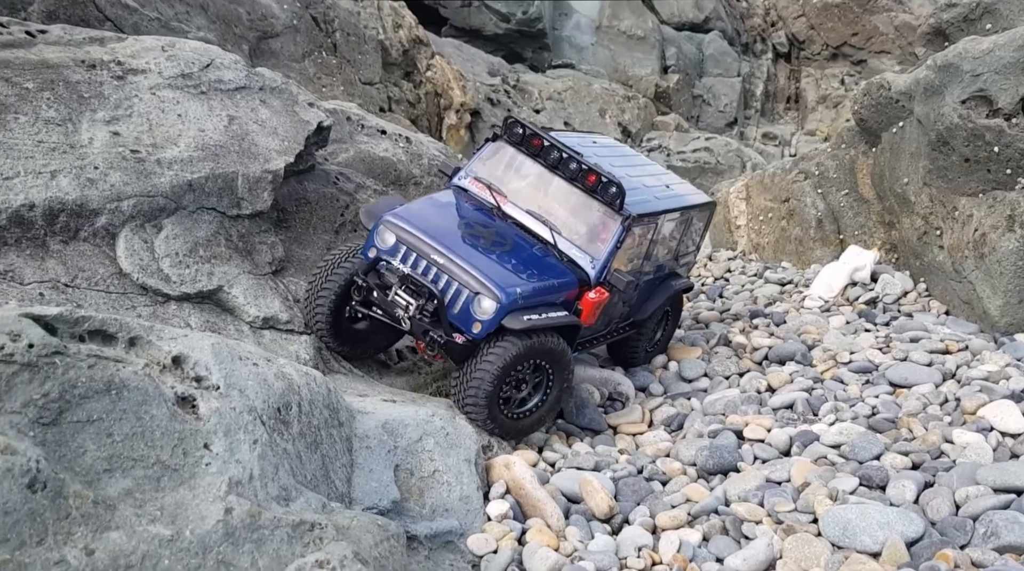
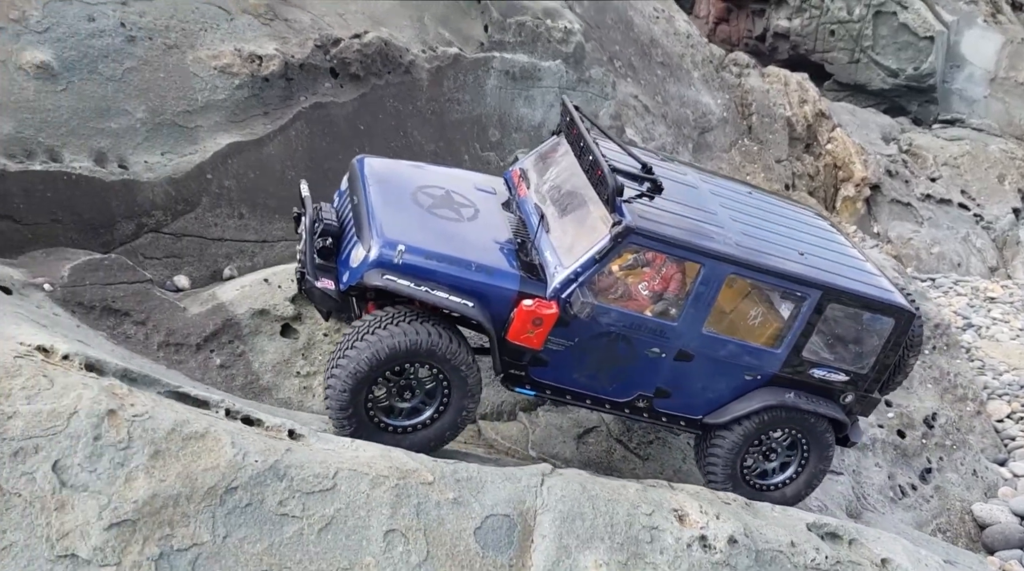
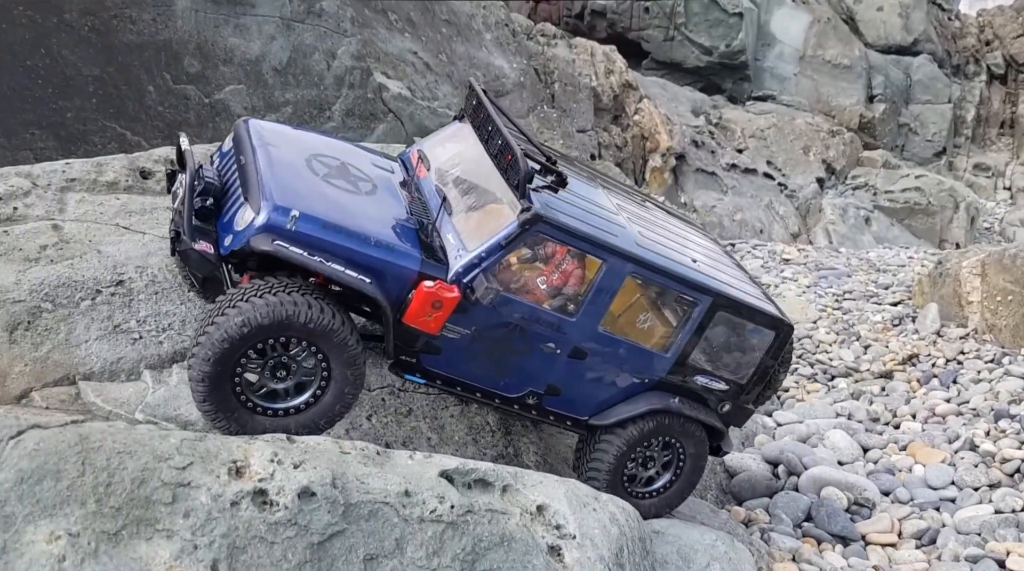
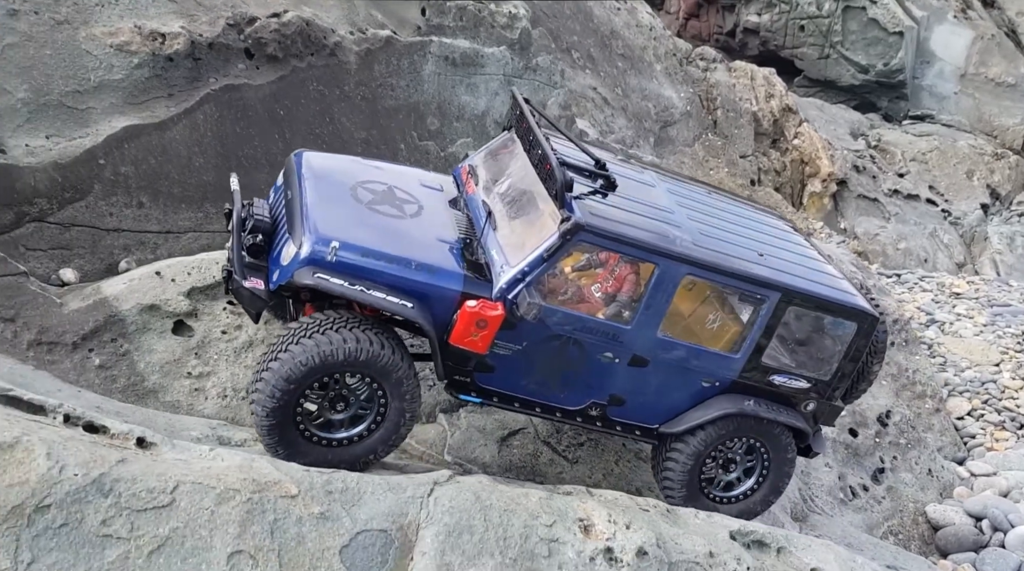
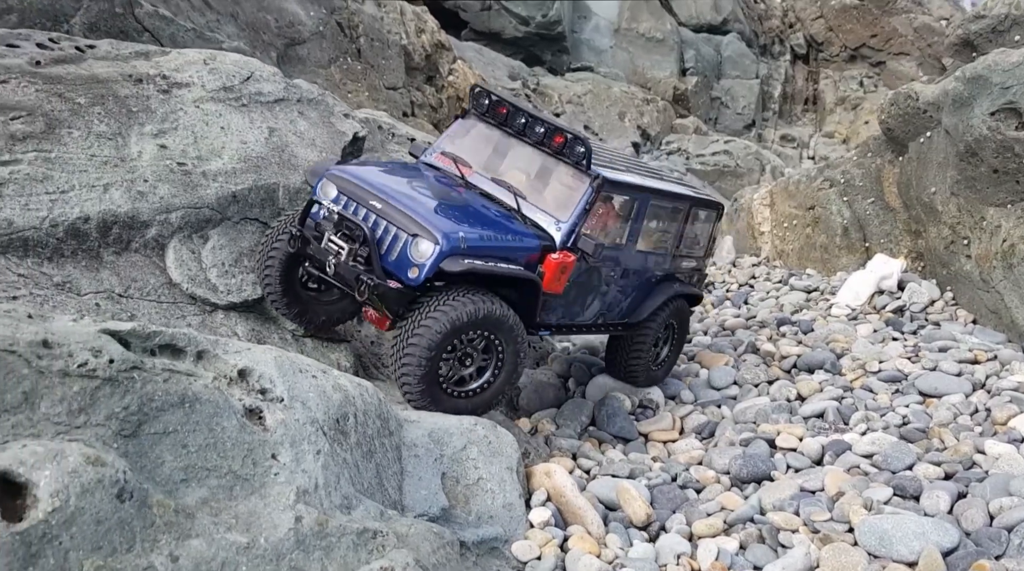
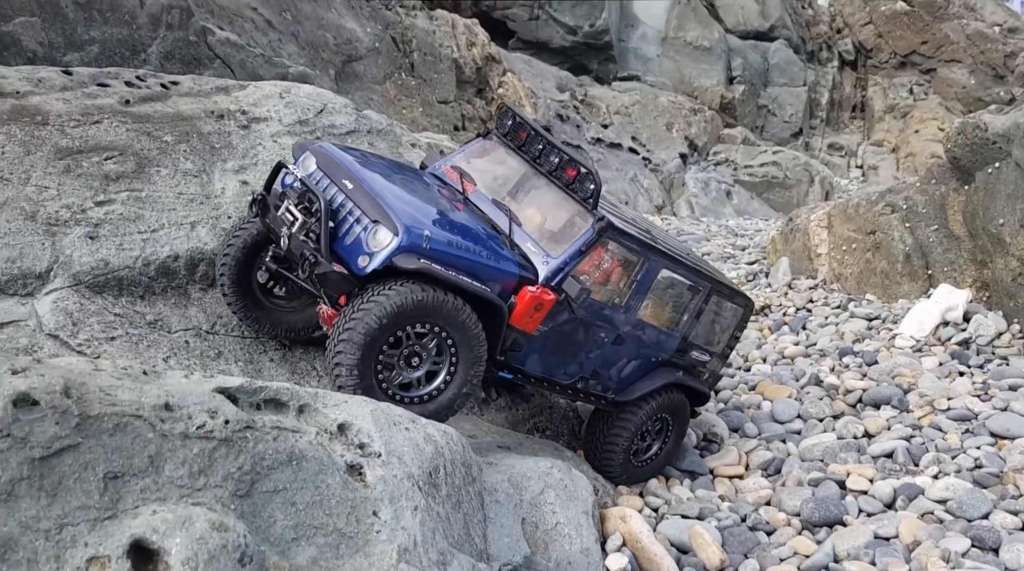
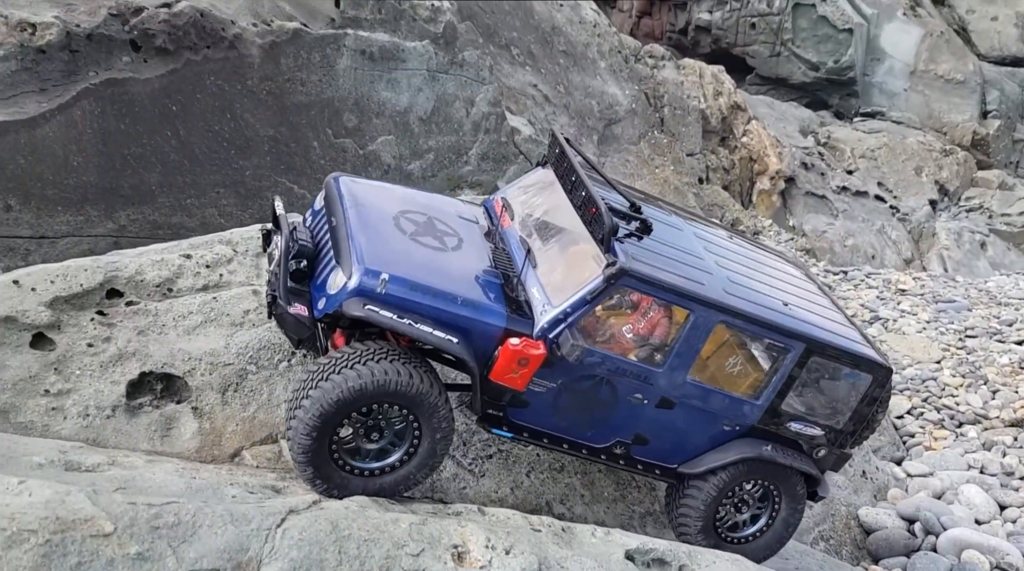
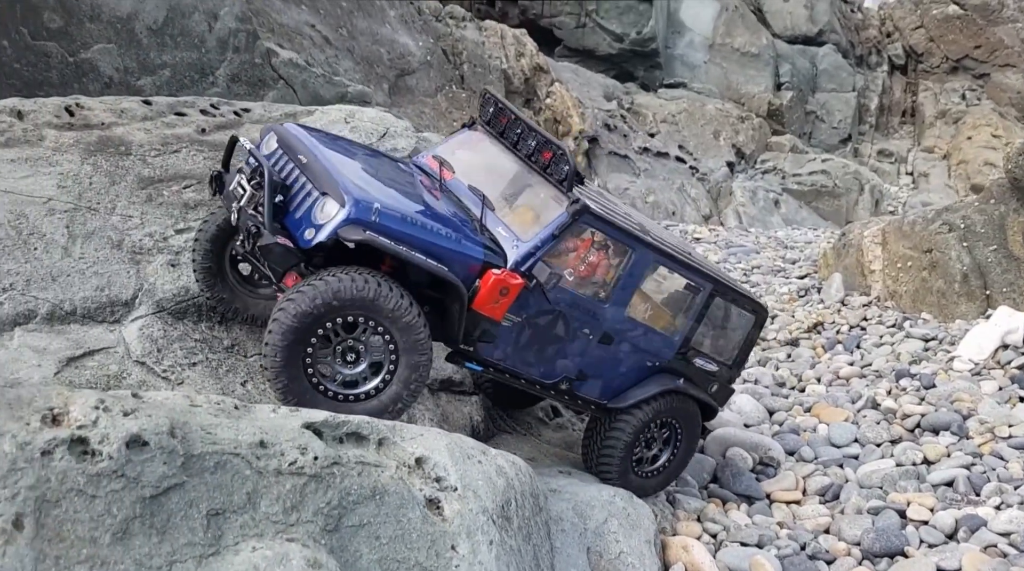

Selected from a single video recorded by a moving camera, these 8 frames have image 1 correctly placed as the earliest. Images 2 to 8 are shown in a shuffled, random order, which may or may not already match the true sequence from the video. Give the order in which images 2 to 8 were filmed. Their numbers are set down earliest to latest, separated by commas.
5, 6, 8, 3, 7, 4, 2
